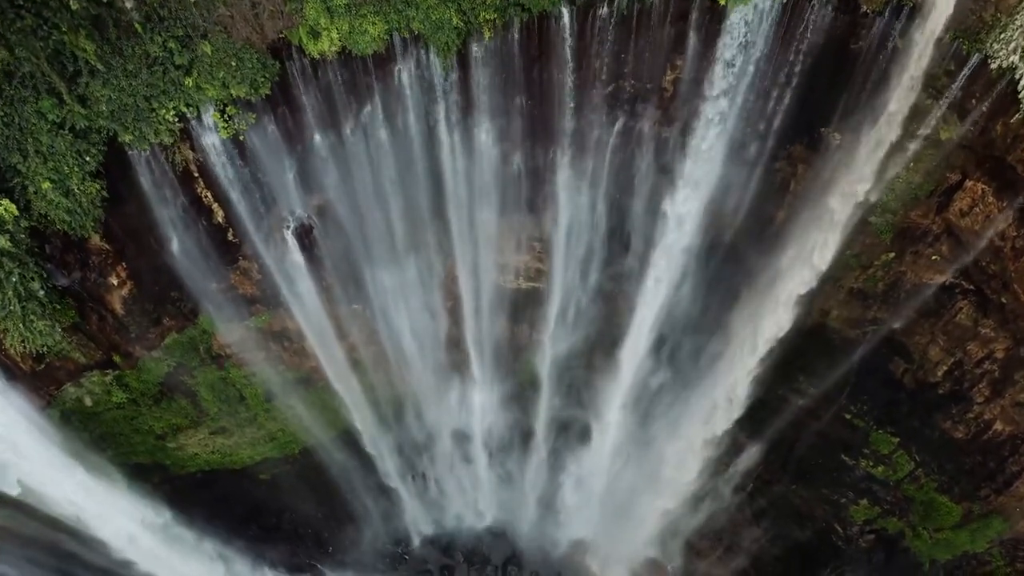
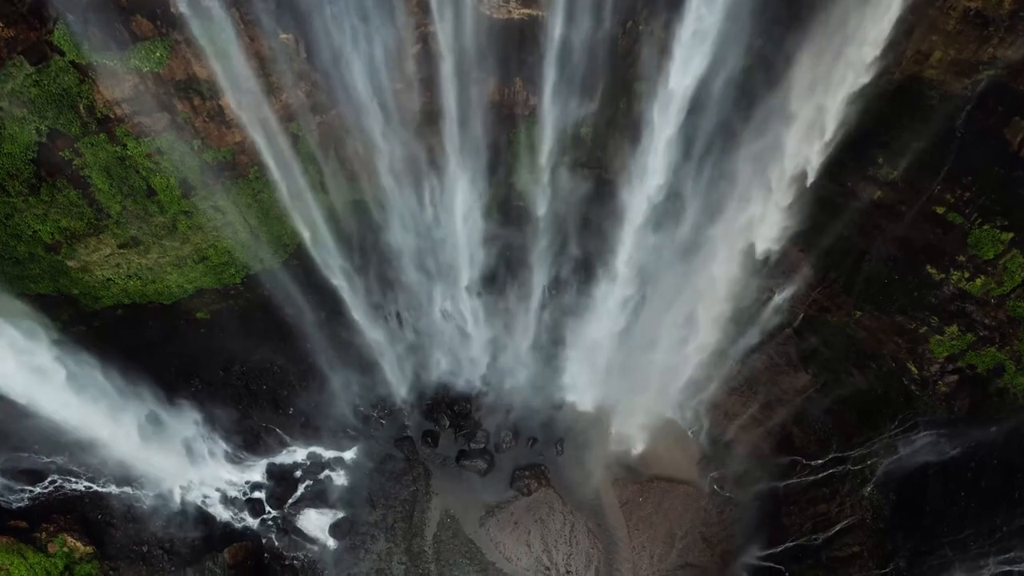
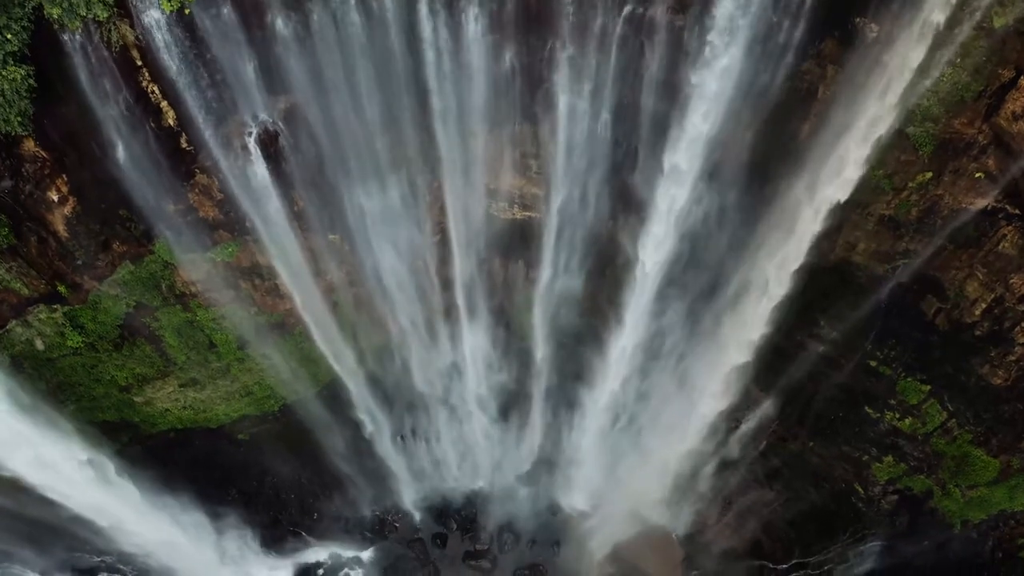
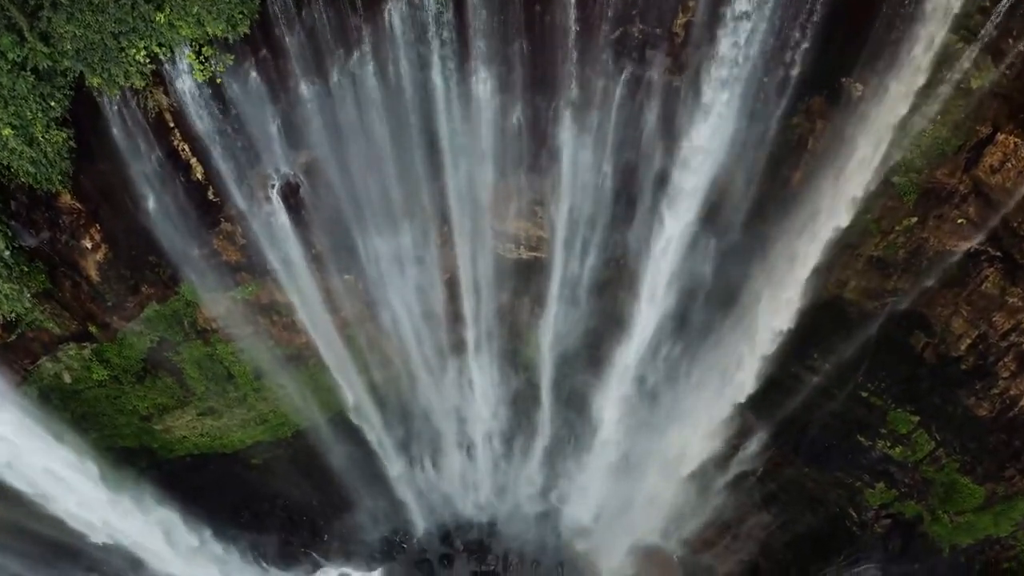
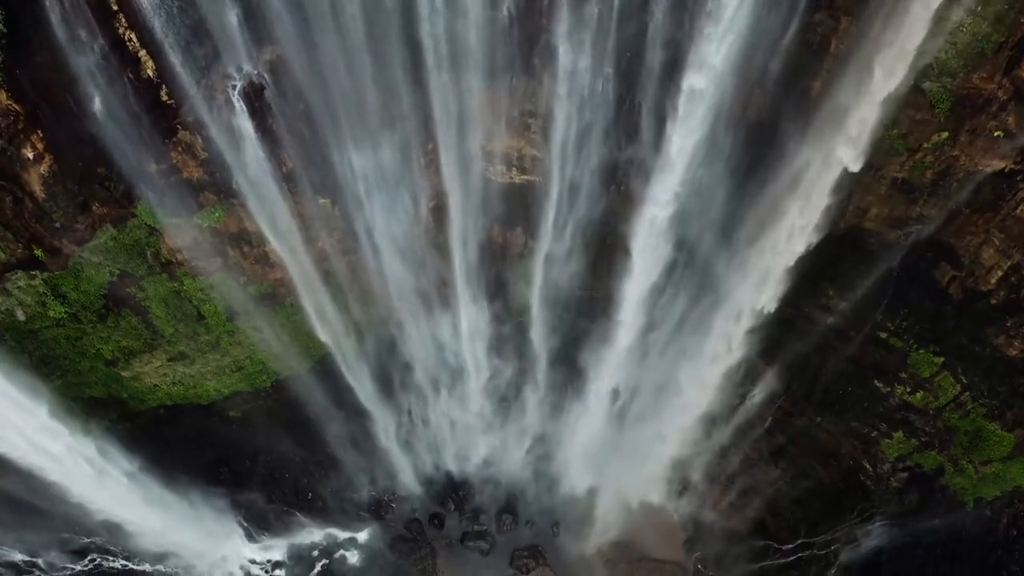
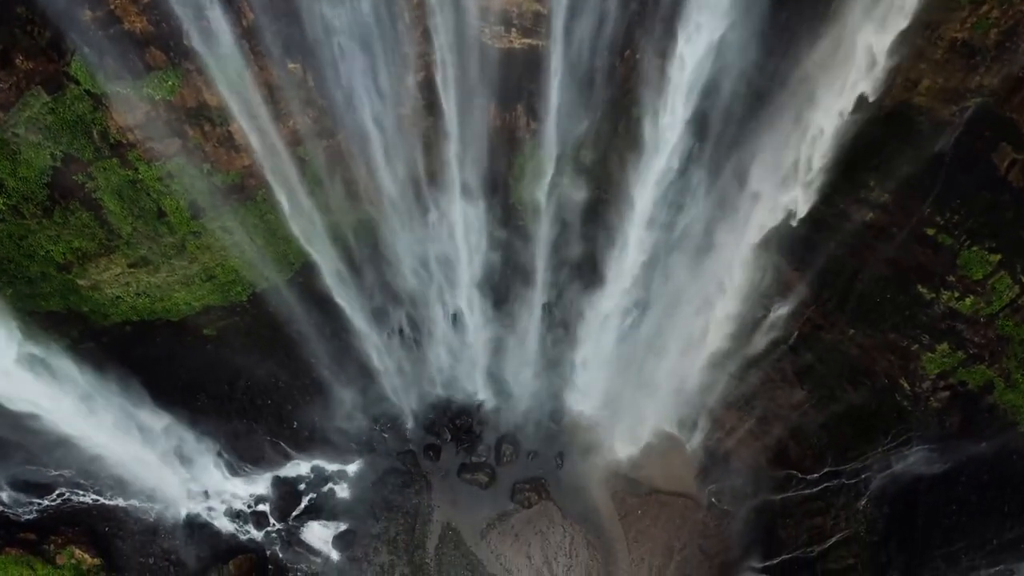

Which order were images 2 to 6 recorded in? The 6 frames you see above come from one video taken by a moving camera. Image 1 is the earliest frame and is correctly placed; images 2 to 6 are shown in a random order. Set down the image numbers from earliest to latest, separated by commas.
4, 3, 5, 6, 2
